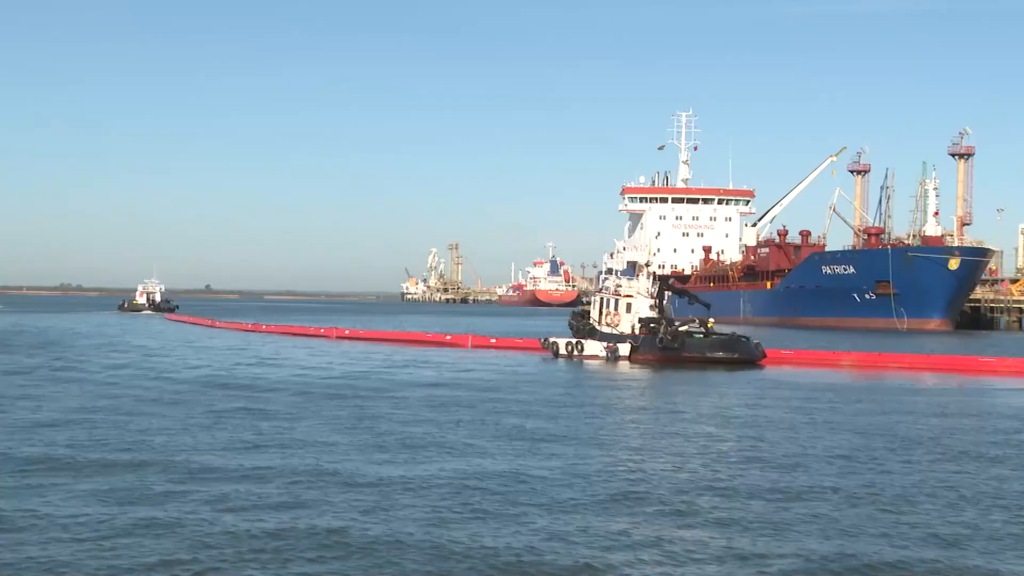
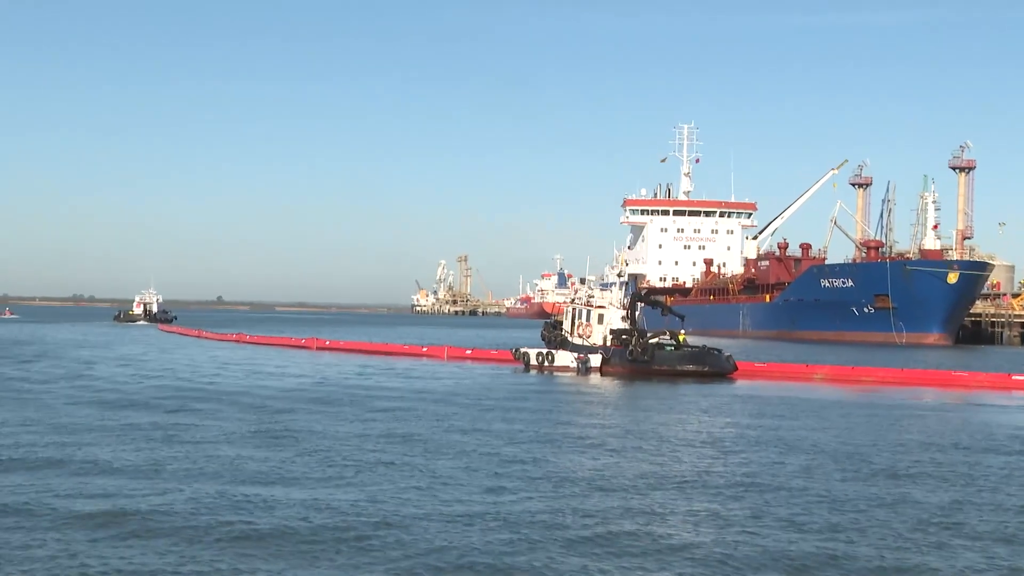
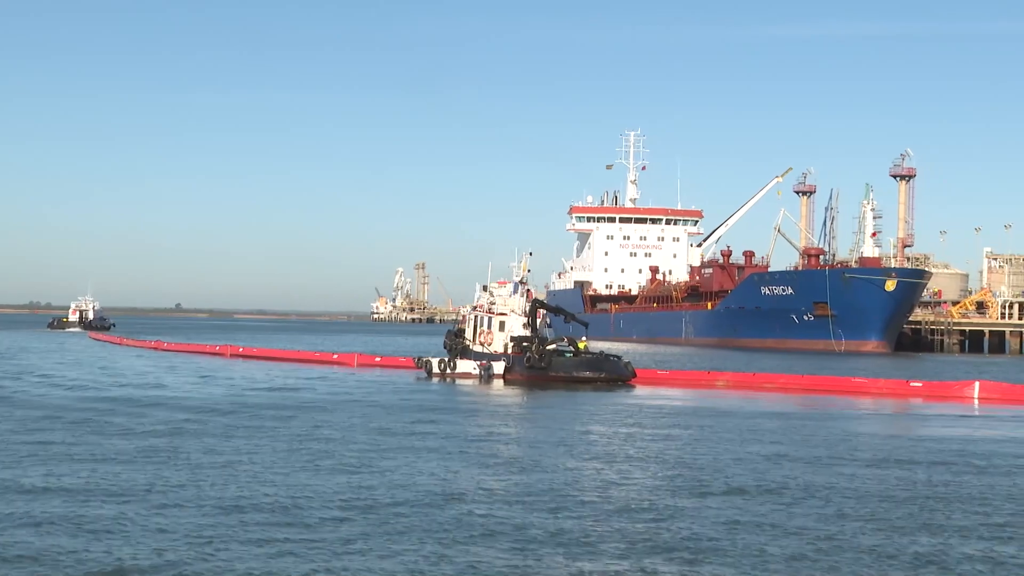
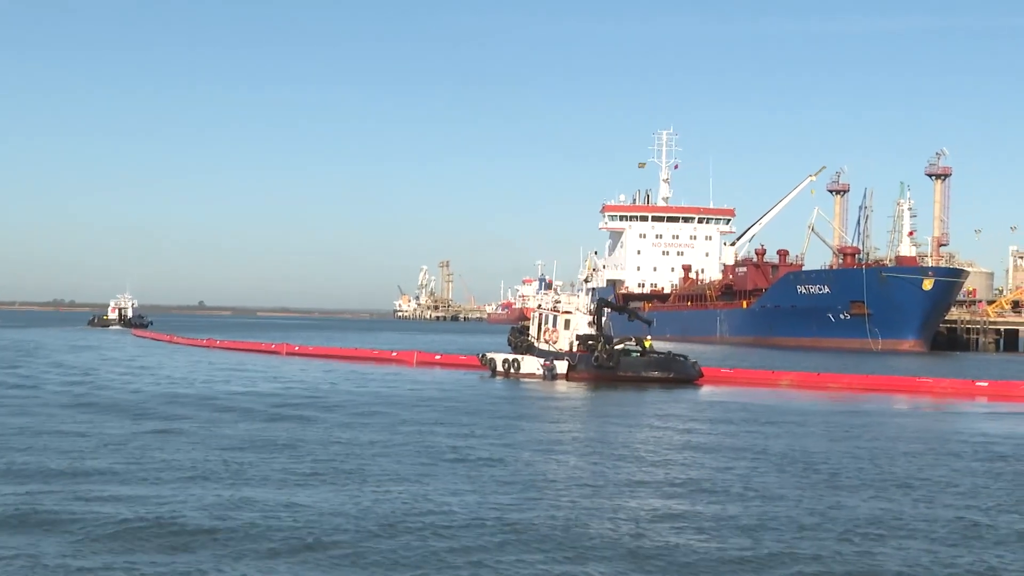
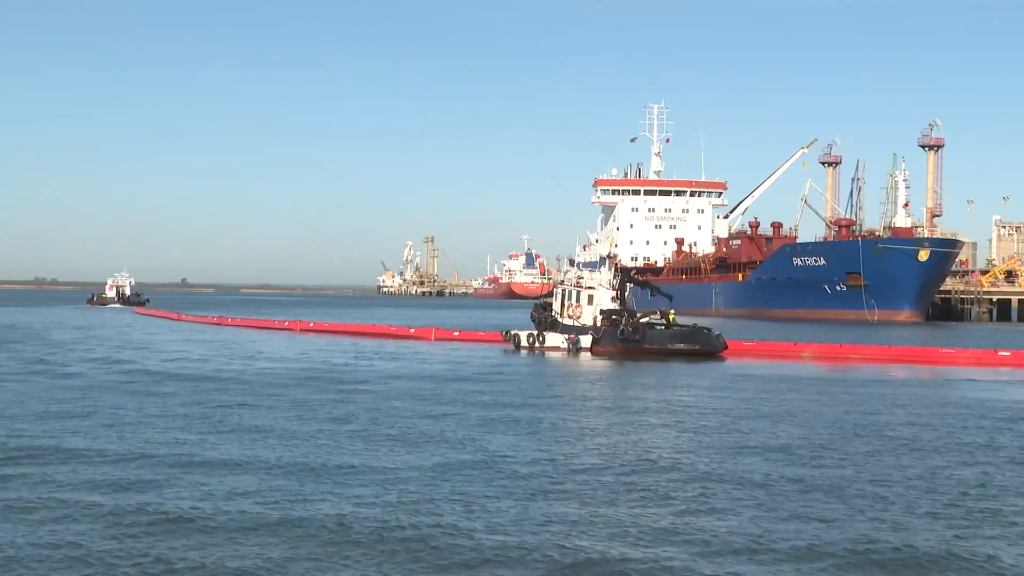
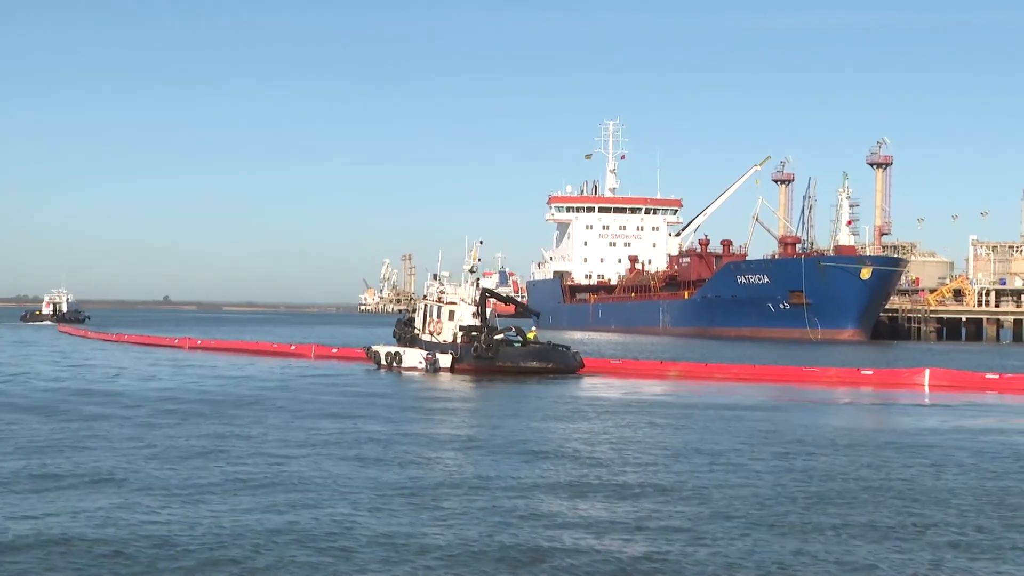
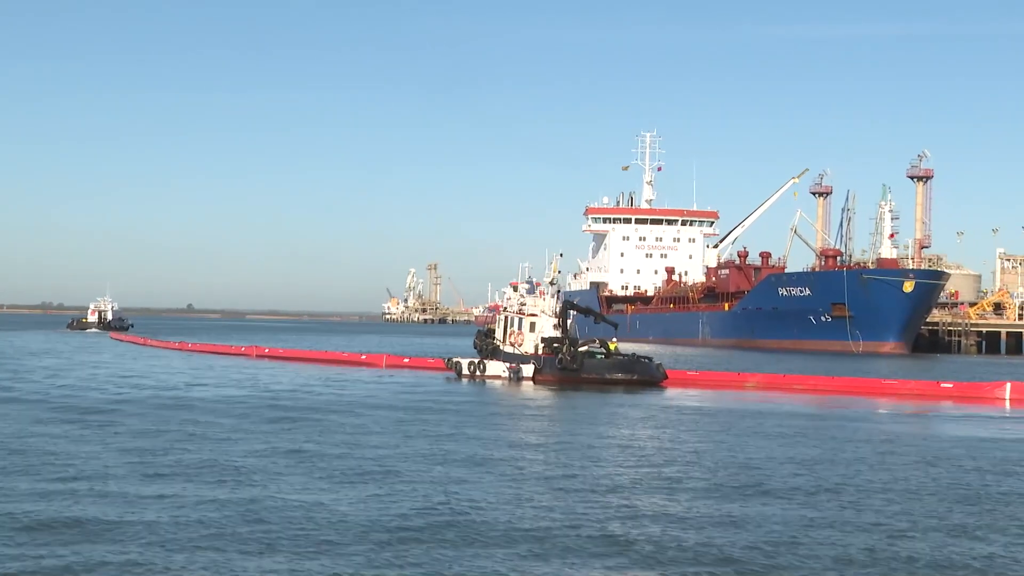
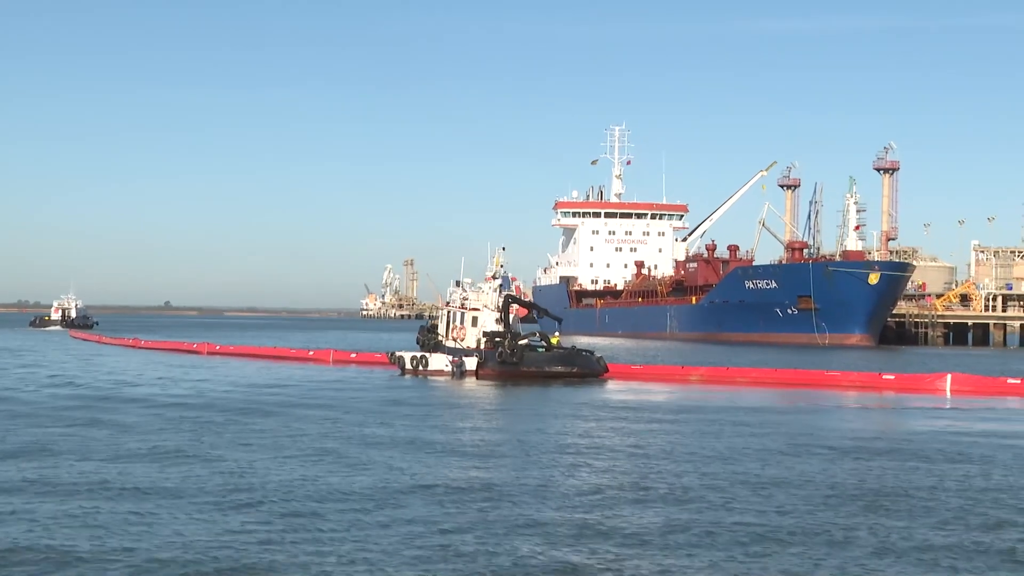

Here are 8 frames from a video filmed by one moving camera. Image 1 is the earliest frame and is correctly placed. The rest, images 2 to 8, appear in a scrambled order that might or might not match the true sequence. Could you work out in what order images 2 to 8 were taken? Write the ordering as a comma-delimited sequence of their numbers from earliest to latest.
5, 2, 4, 7, 3, 8, 6
